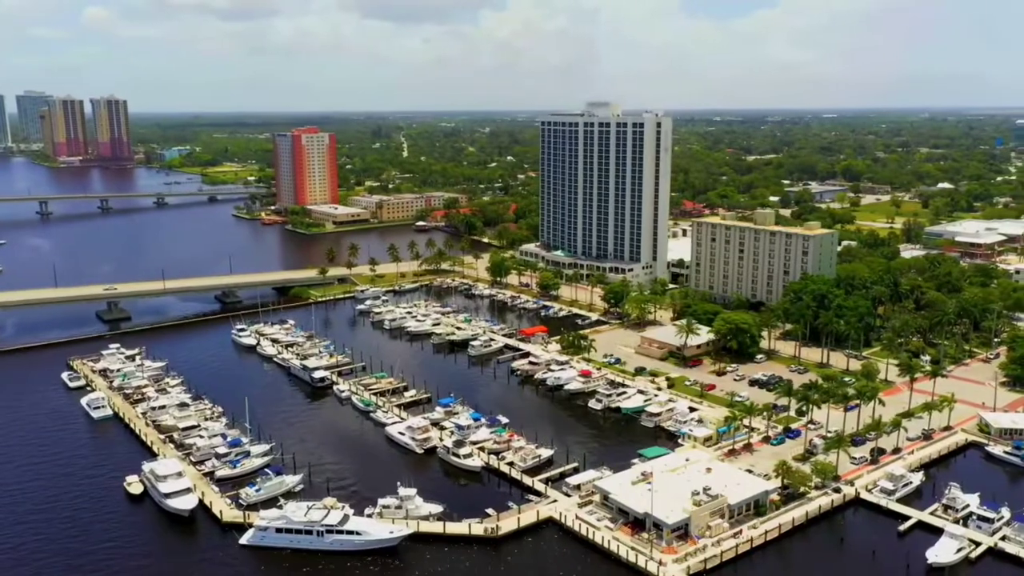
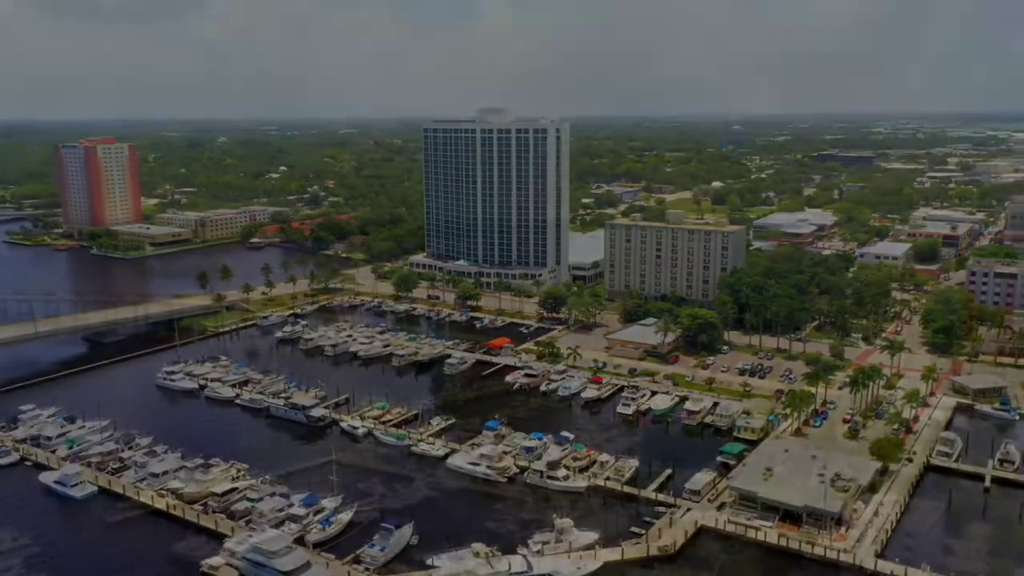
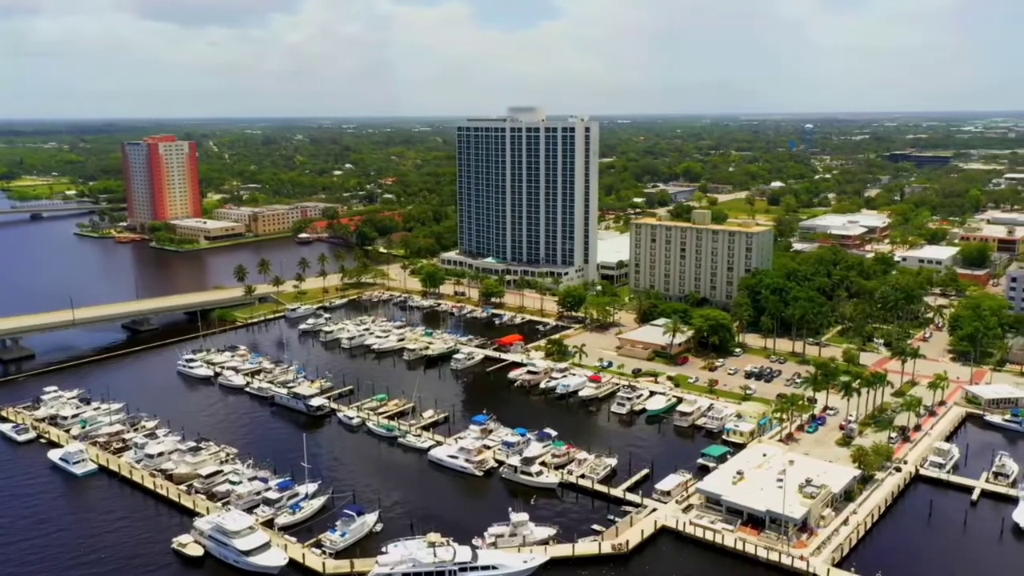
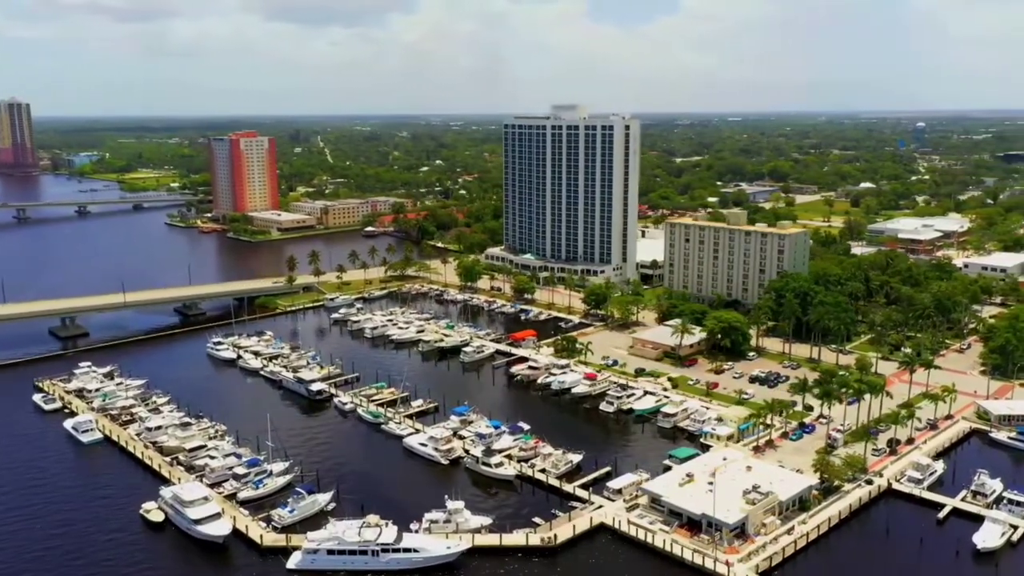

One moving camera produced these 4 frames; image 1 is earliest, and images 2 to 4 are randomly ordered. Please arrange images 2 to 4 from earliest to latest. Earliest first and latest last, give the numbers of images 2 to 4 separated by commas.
4, 3, 2
